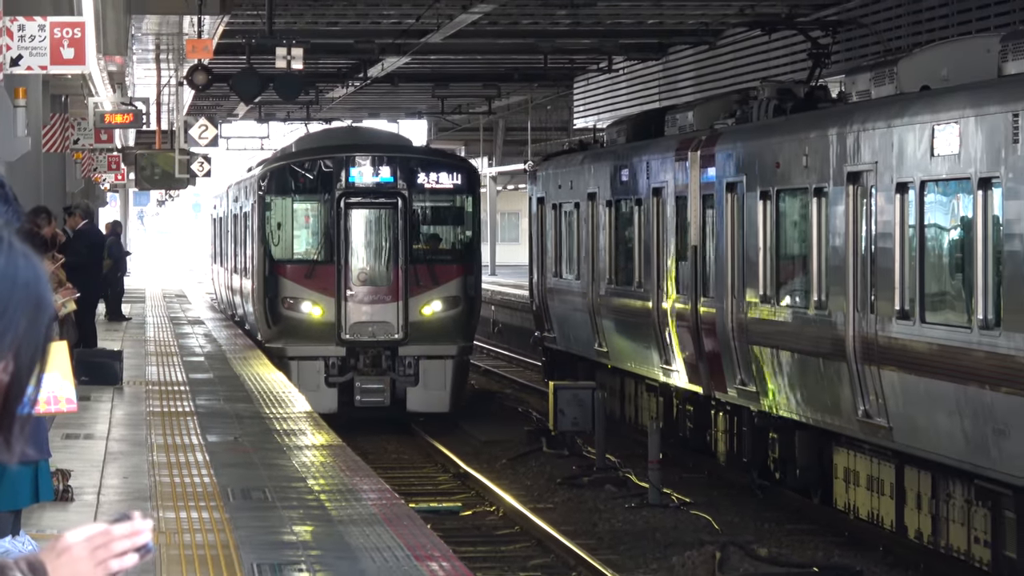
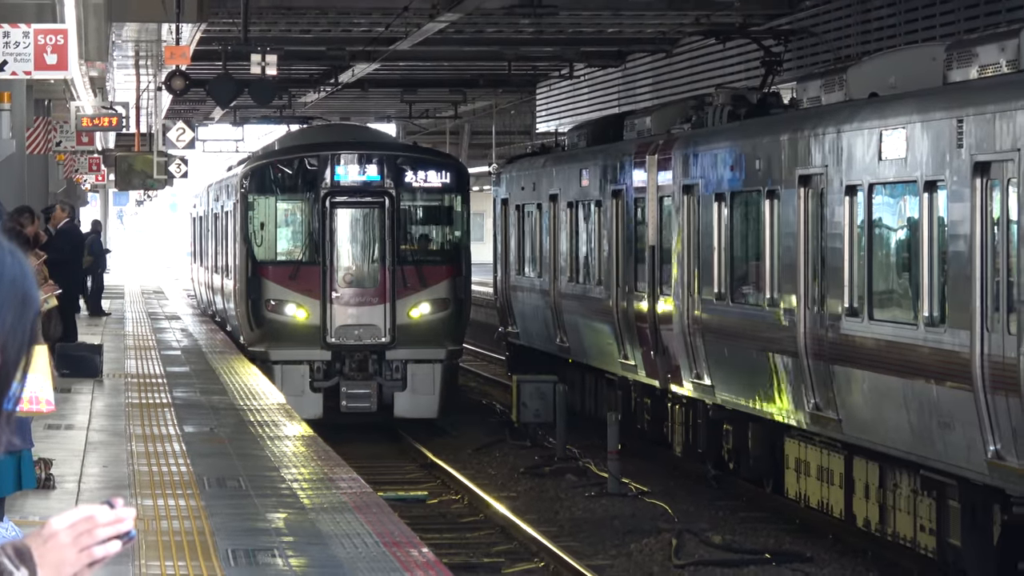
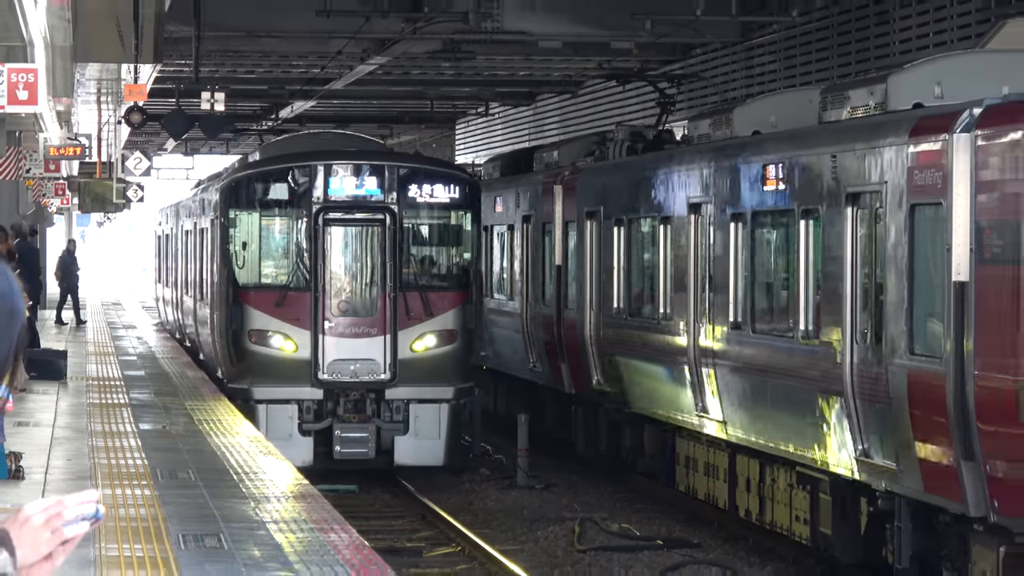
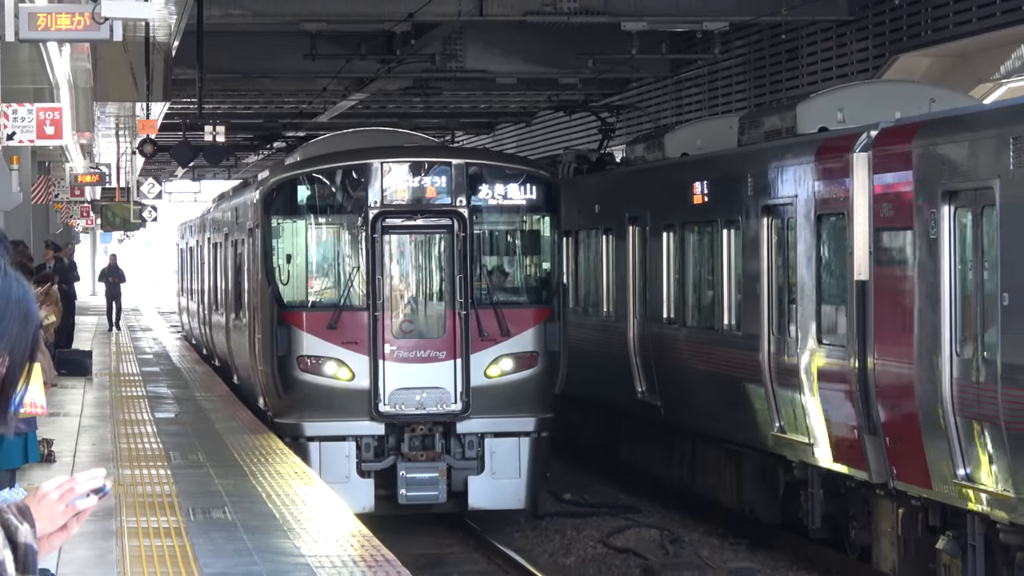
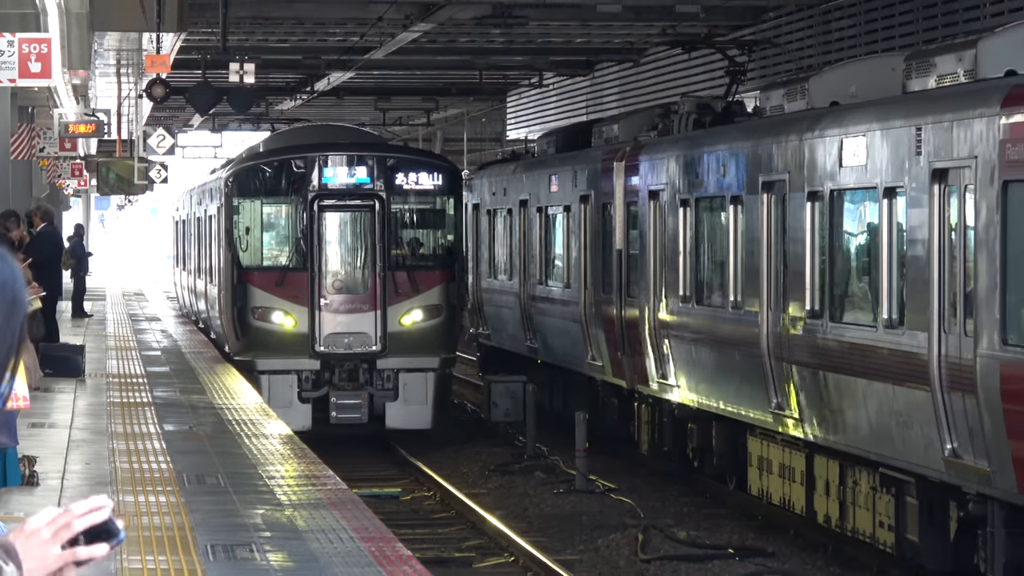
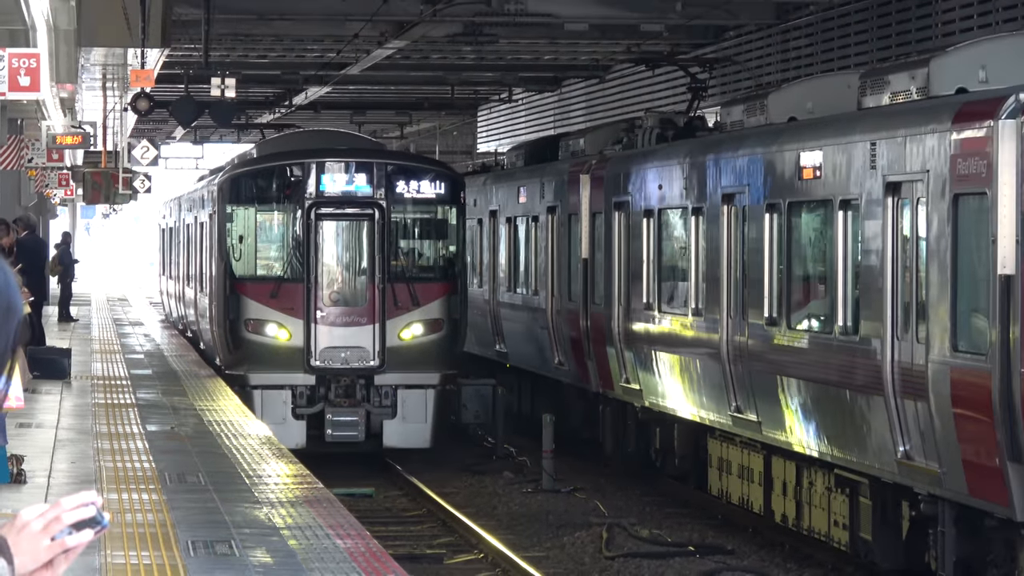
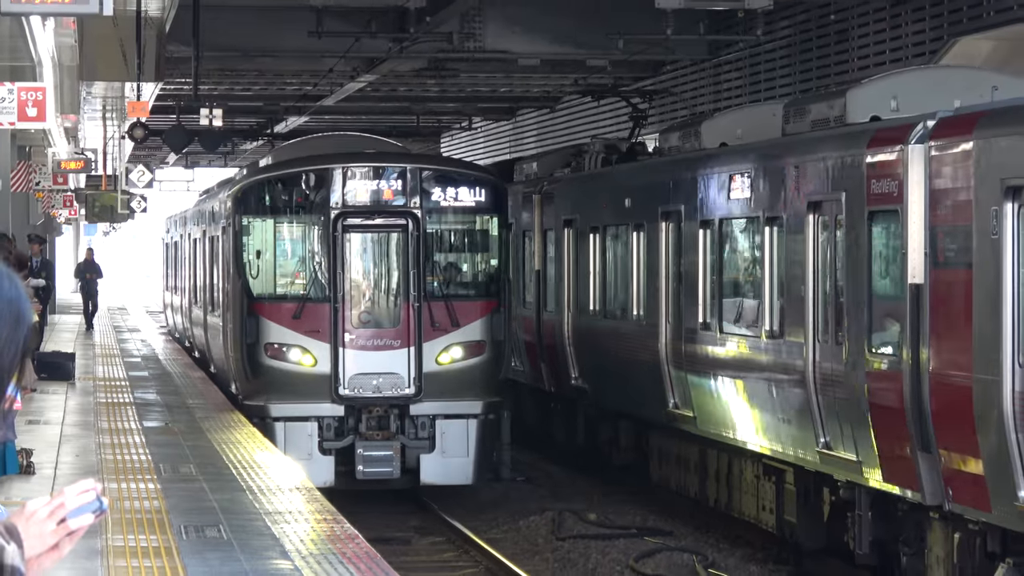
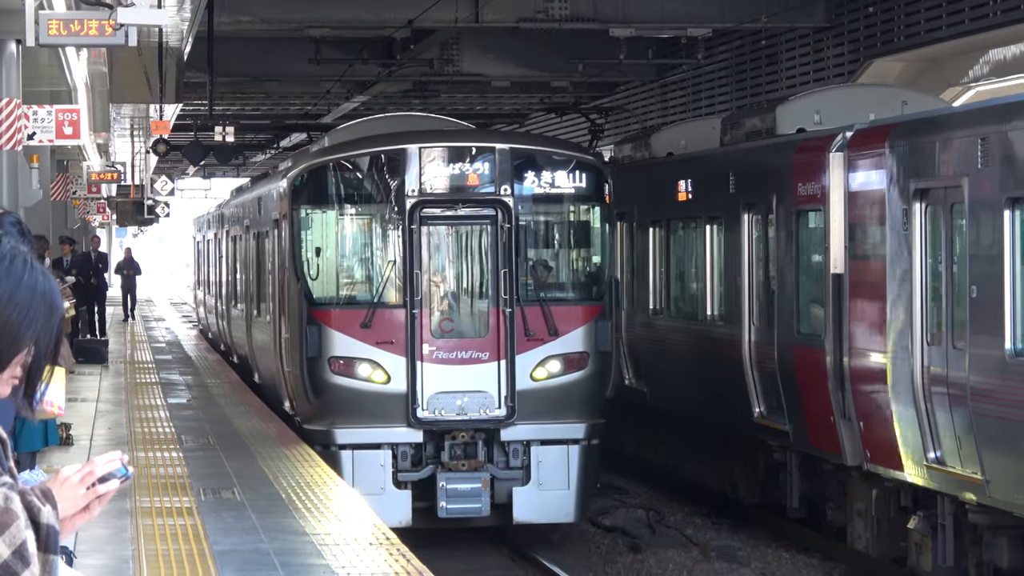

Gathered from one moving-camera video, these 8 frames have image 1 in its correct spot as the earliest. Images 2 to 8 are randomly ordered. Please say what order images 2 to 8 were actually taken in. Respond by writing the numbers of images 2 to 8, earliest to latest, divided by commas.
2, 5, 6, 3, 7, 4, 8
